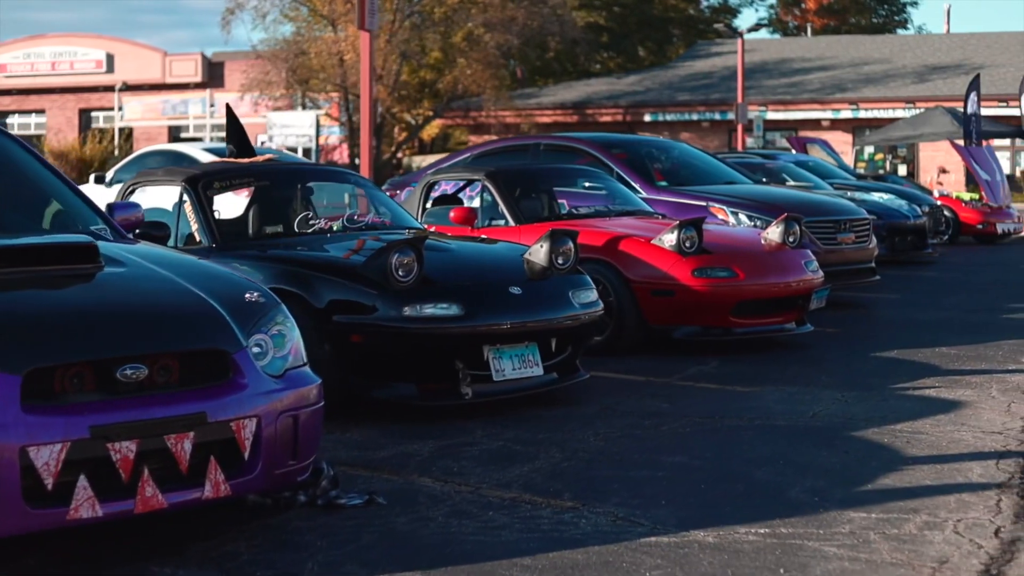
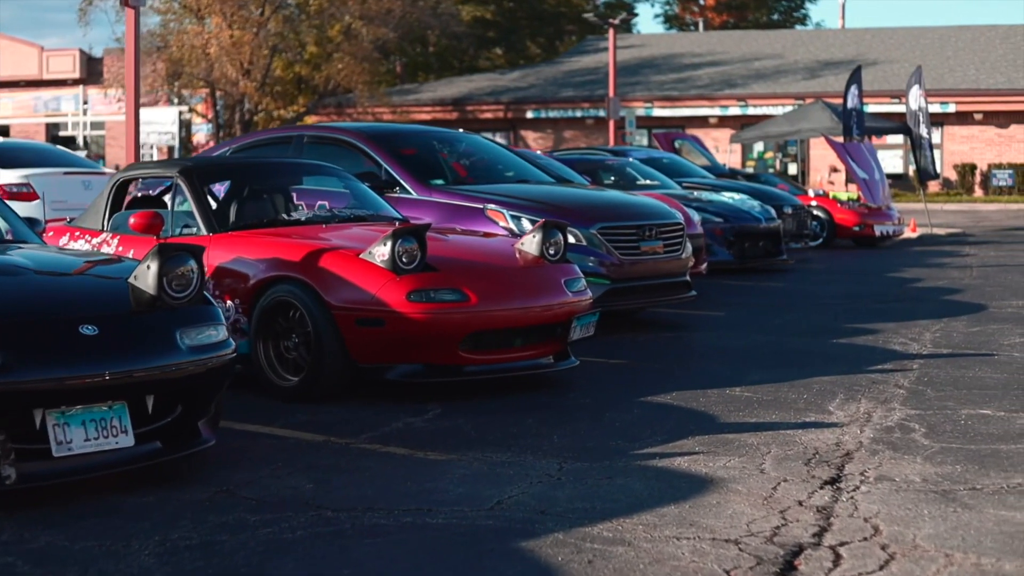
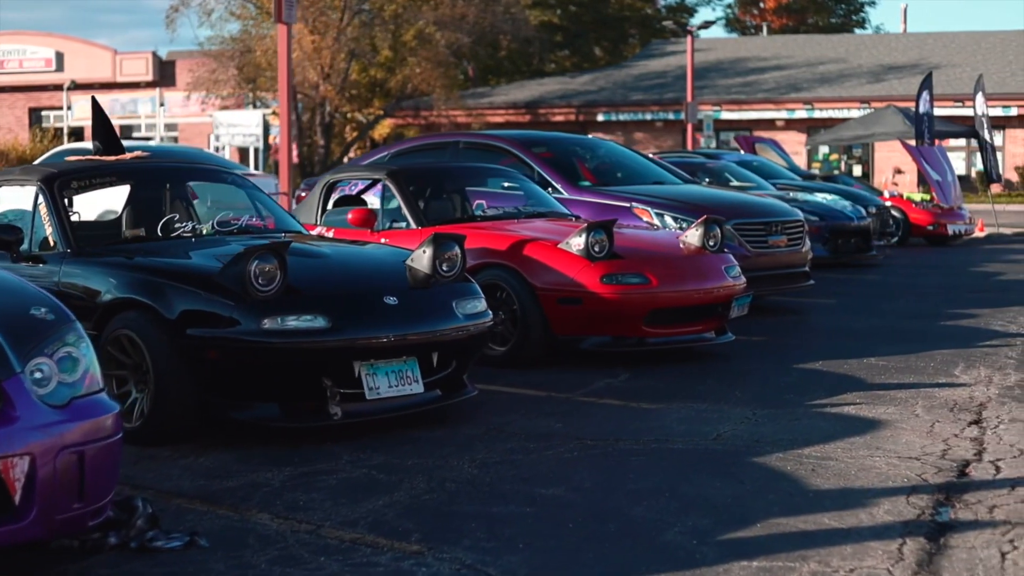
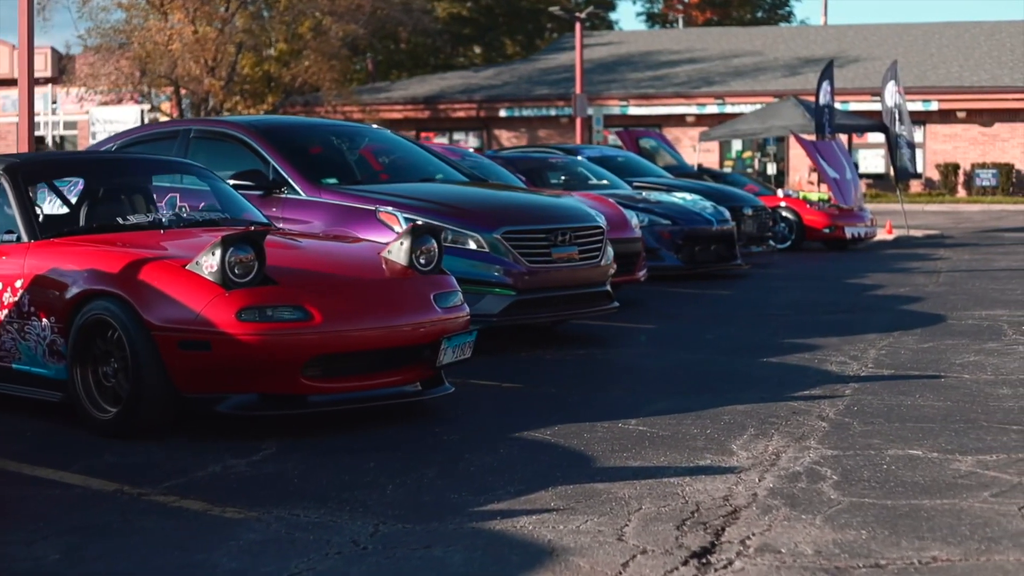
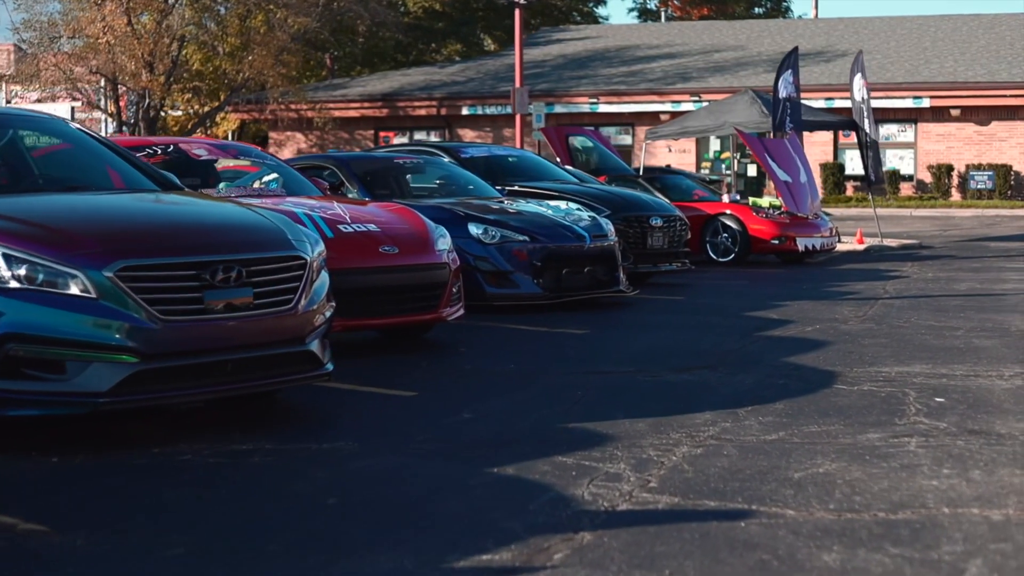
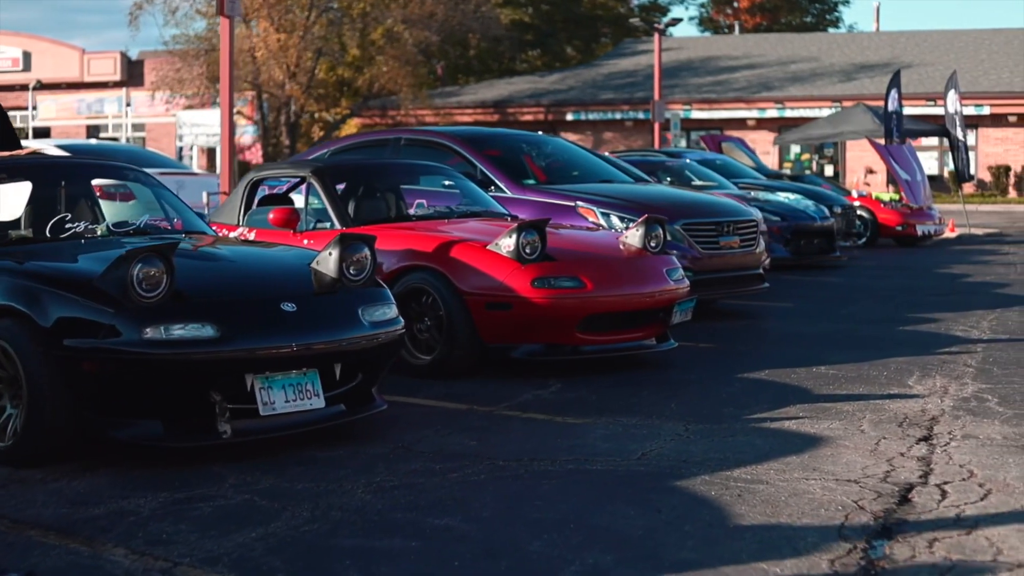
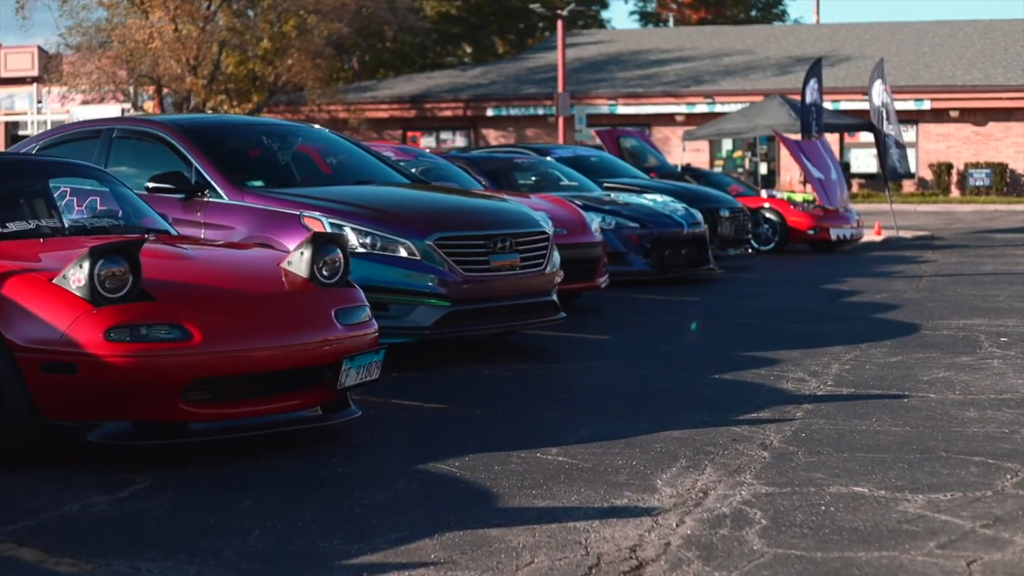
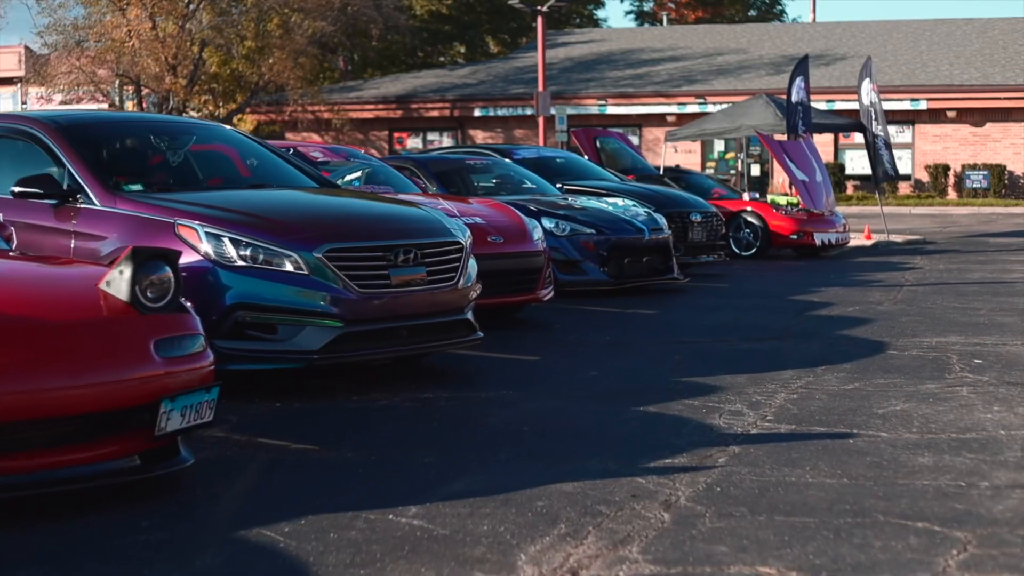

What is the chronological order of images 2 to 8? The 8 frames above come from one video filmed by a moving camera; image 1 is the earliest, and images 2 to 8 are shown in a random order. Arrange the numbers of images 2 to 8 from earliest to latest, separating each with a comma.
3, 6, 2, 4, 7, 8, 5
